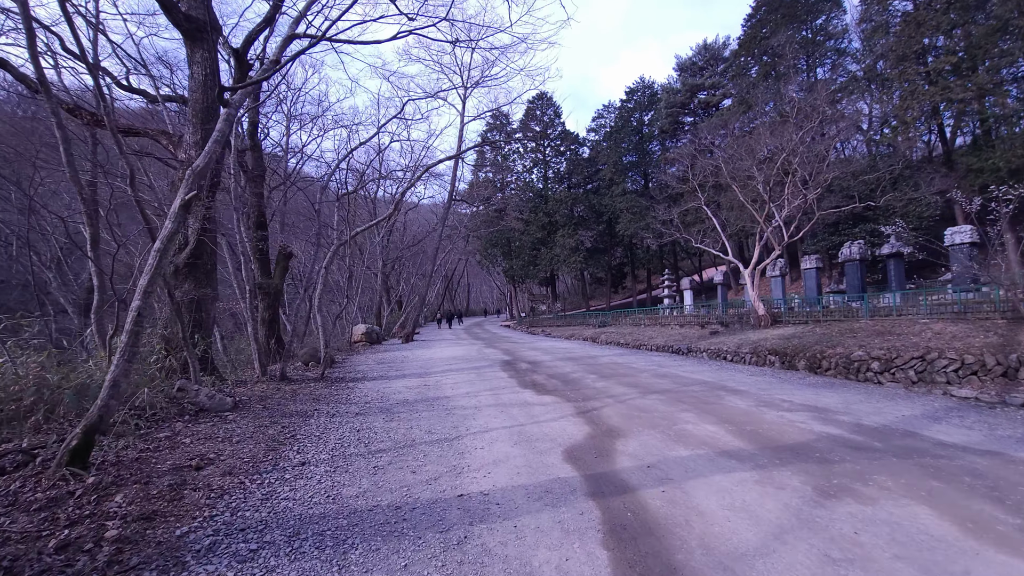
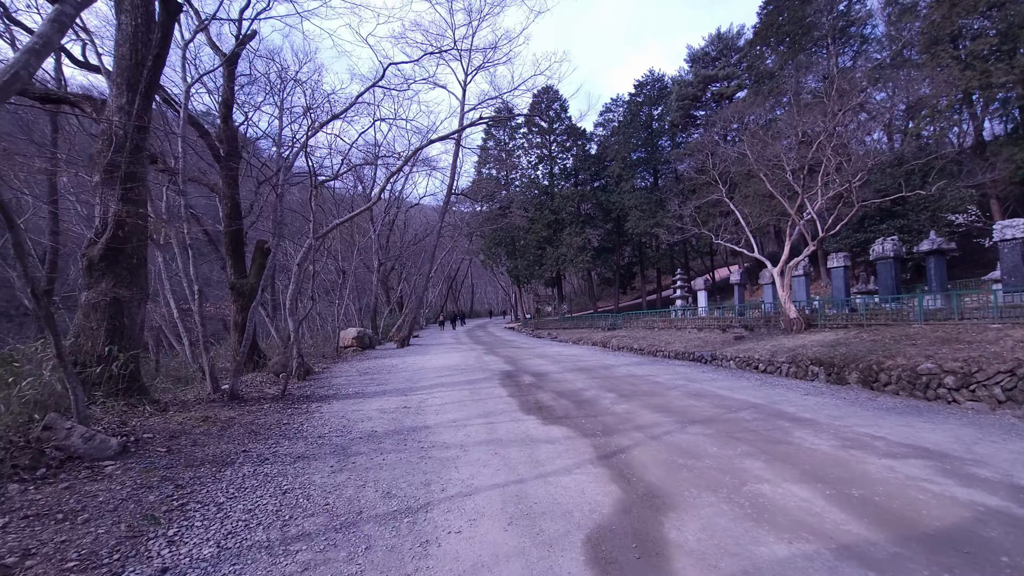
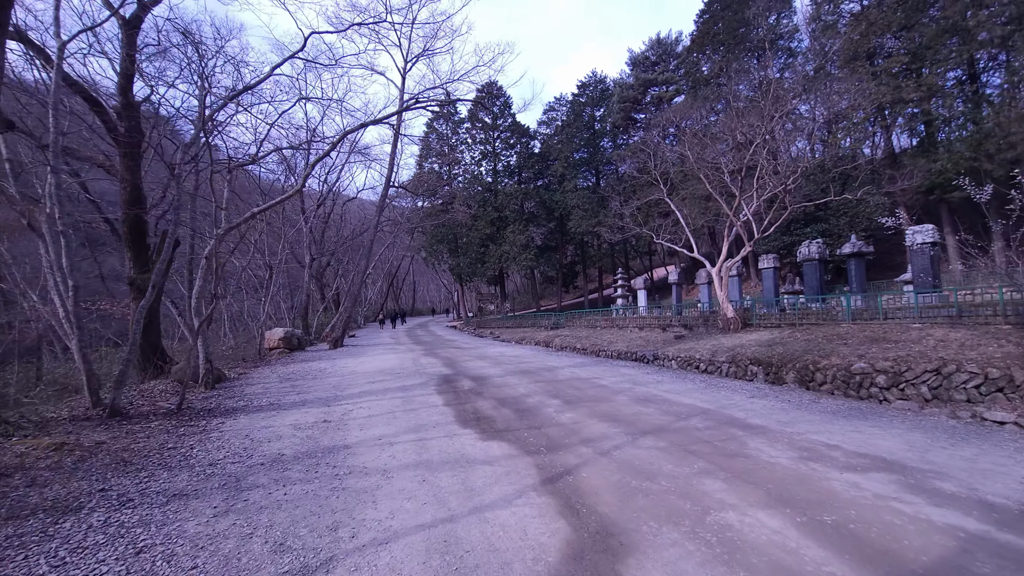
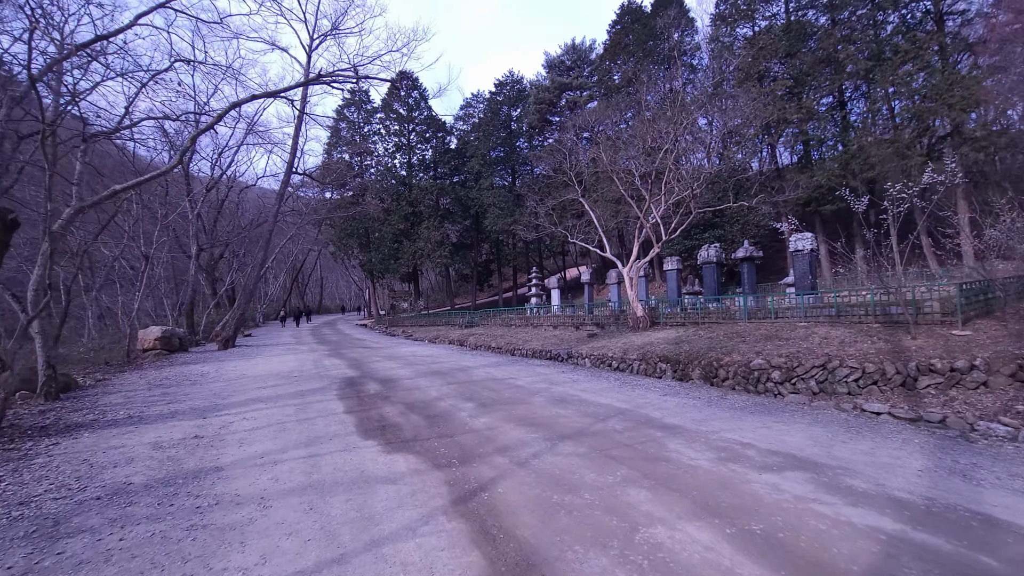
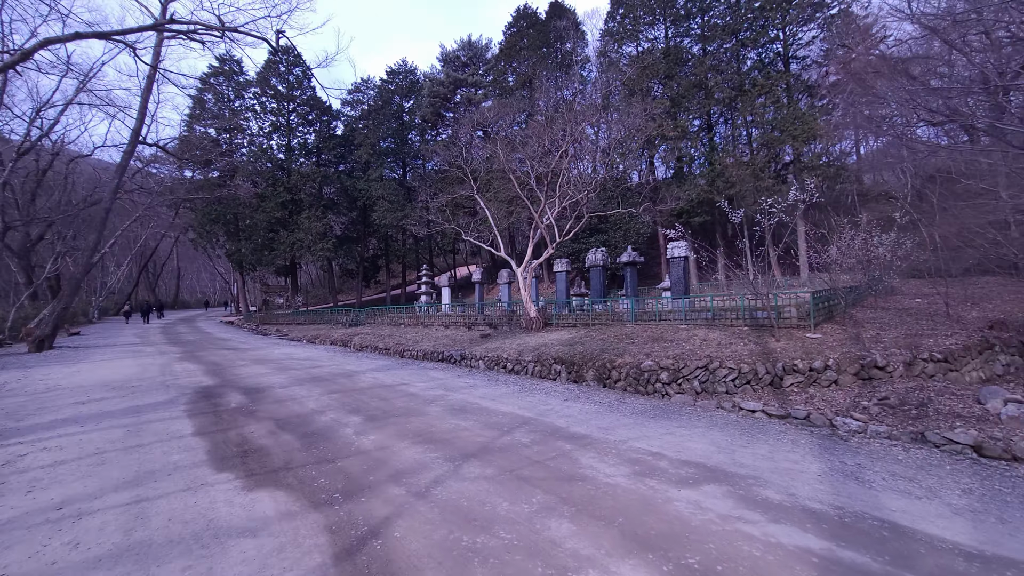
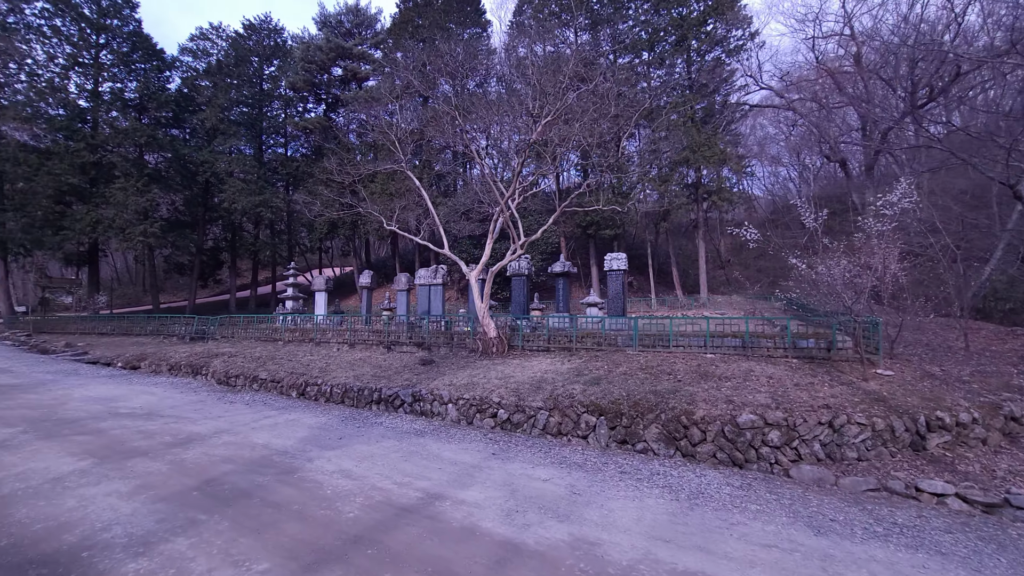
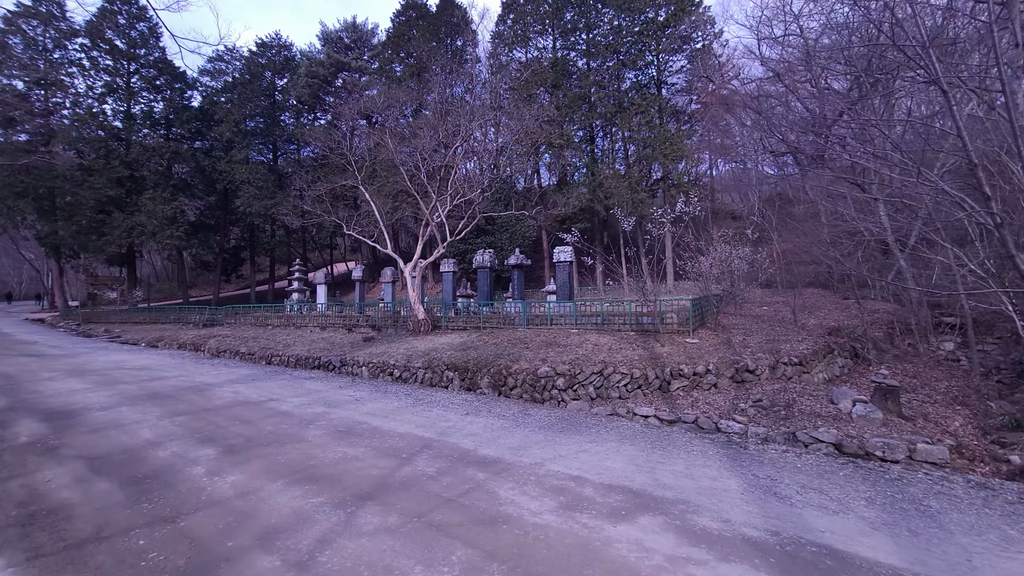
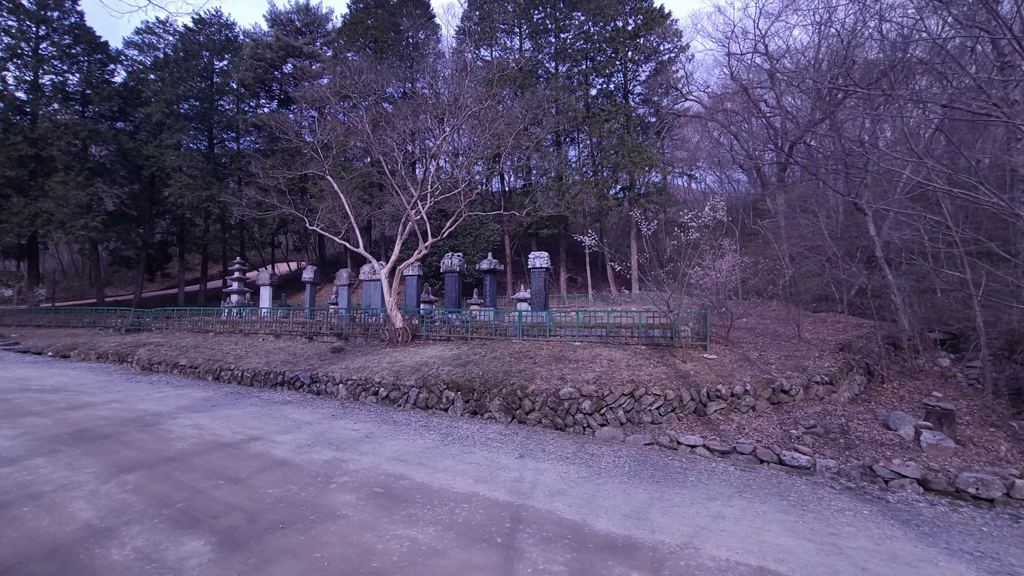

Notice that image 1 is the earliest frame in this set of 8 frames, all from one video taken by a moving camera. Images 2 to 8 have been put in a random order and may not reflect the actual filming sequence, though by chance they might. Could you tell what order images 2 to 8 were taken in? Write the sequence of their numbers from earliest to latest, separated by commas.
2, 3, 4, 5, 7, 8, 6
